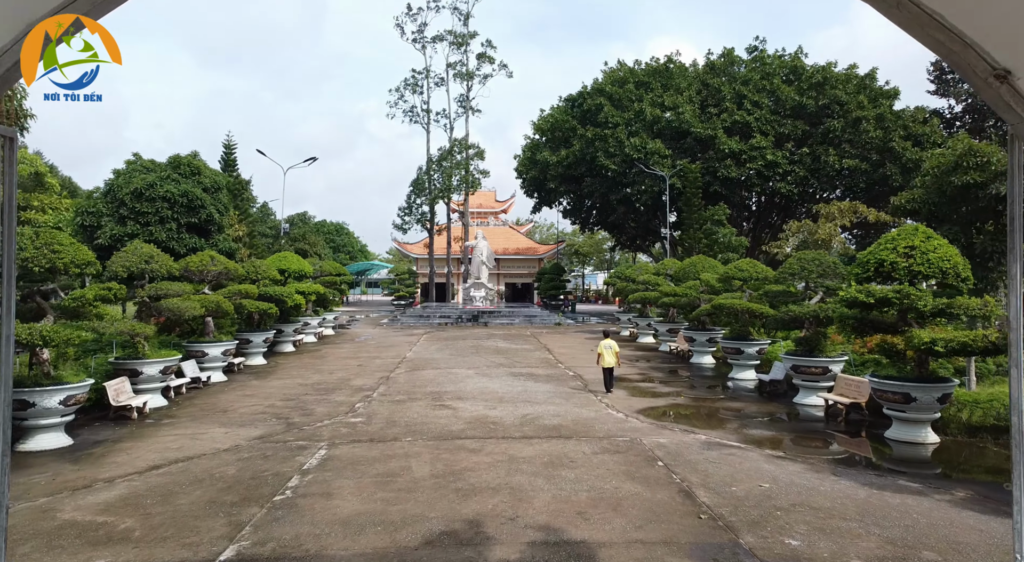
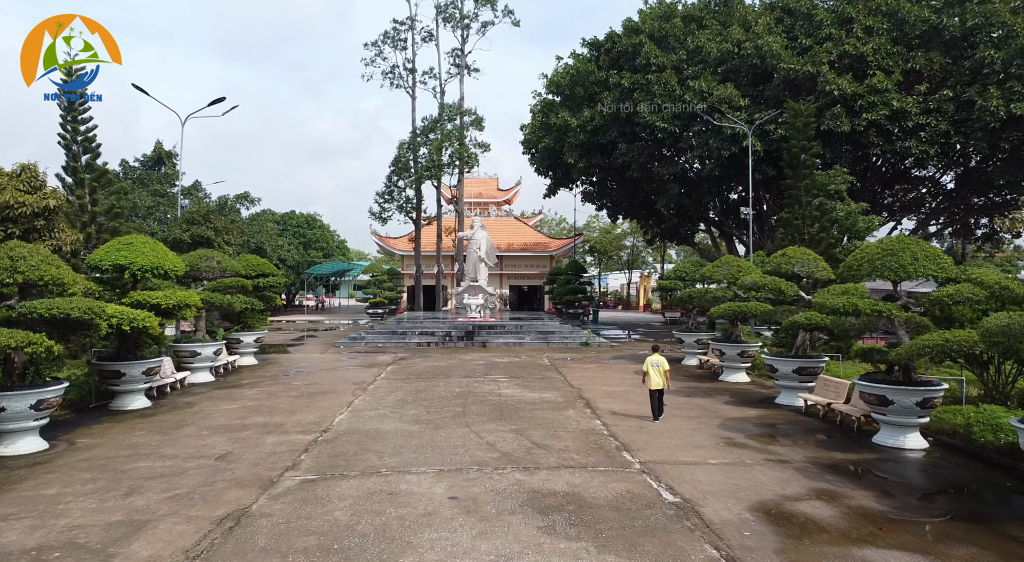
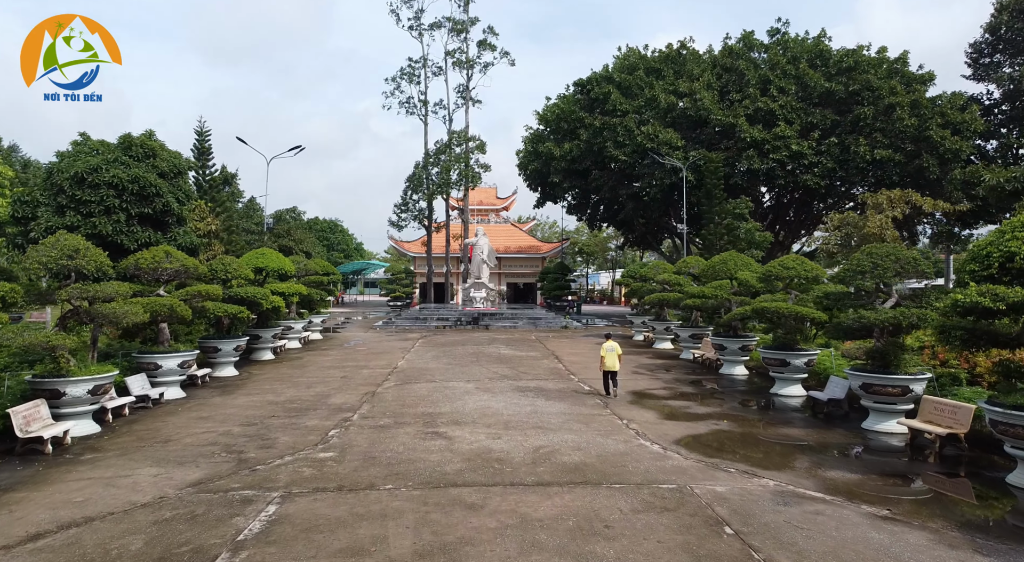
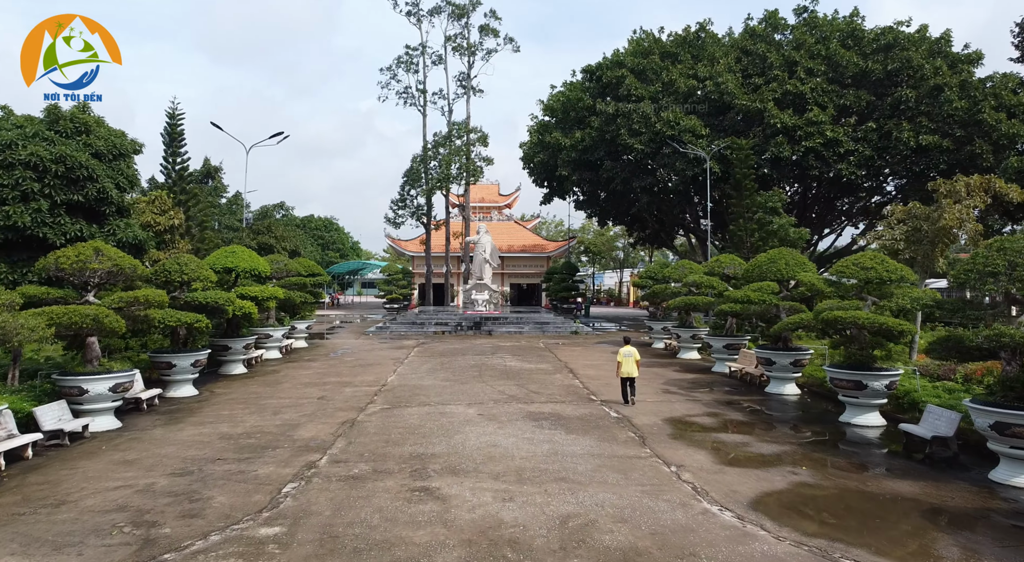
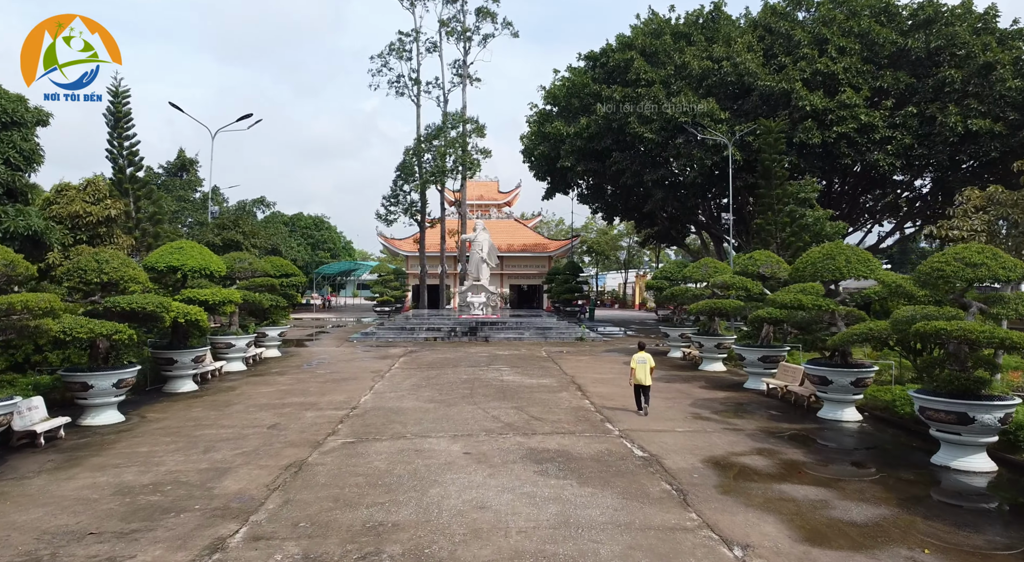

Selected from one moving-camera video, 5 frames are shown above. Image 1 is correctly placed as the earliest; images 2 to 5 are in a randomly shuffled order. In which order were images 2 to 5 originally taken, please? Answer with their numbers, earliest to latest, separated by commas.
3, 4, 5, 2
